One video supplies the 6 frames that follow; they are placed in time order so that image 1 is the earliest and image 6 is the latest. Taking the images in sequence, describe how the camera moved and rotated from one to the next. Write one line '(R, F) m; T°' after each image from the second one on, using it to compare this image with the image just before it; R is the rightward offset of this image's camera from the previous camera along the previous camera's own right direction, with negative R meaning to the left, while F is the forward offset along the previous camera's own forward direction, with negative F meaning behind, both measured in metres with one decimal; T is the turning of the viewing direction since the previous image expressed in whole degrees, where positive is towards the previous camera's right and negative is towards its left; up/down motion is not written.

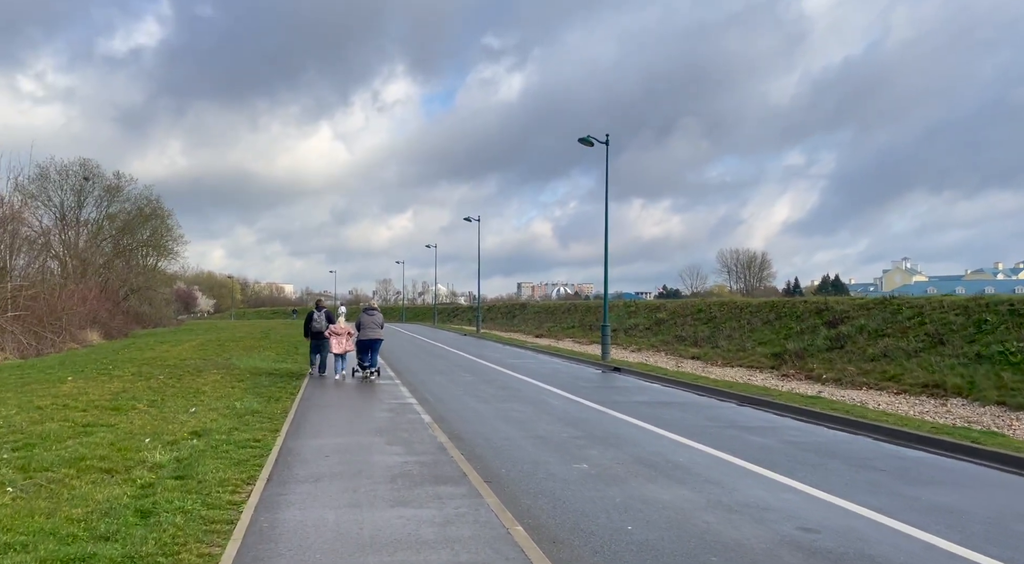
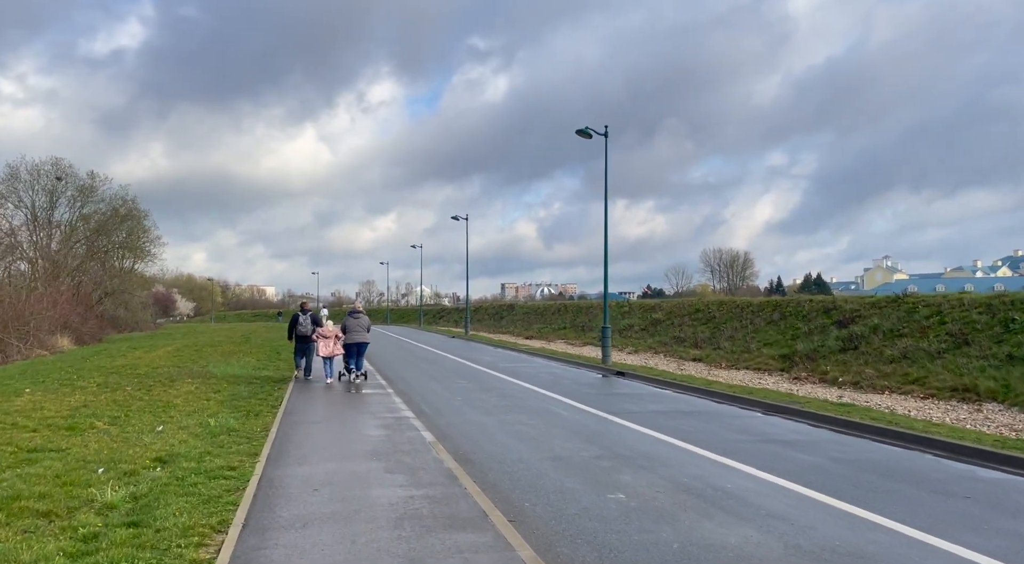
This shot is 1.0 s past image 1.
(-0.4, +1.3) m; +1°
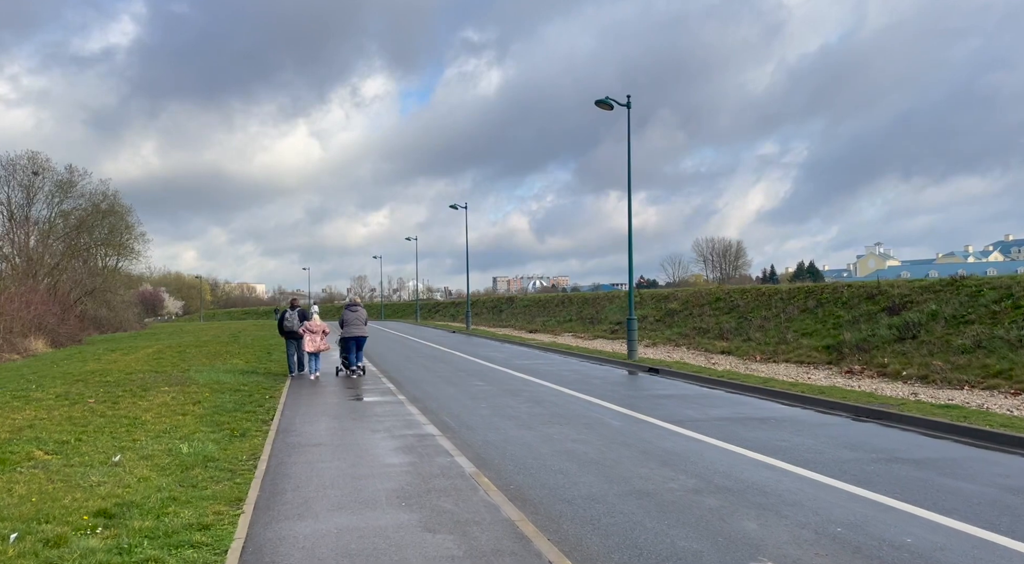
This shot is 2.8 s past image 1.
(-0.7, +2.2) m; +1°
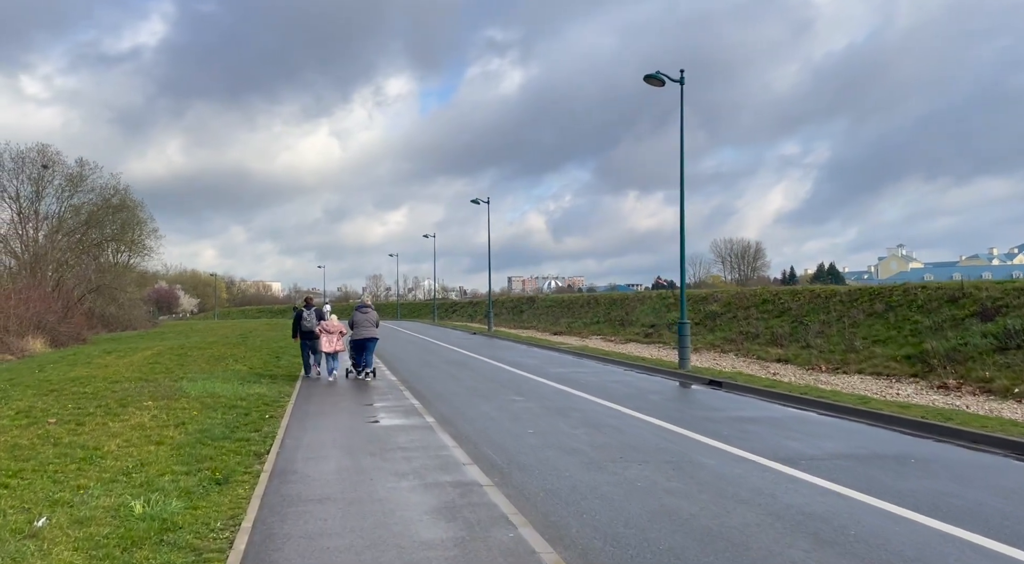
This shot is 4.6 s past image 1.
(-0.5, +2.4) m; -1°
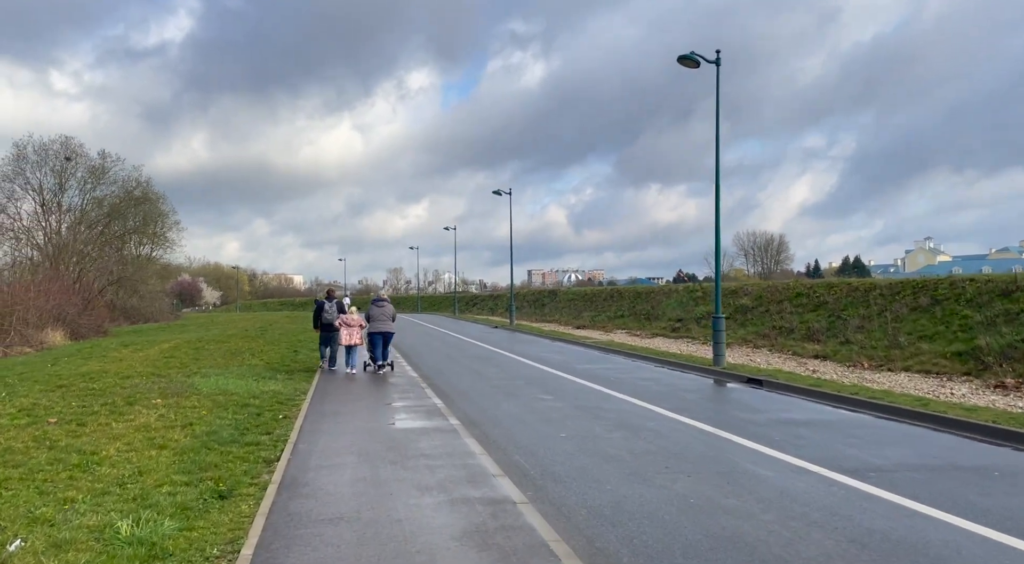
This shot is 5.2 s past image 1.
(-0.1, +0.8) m; -2°
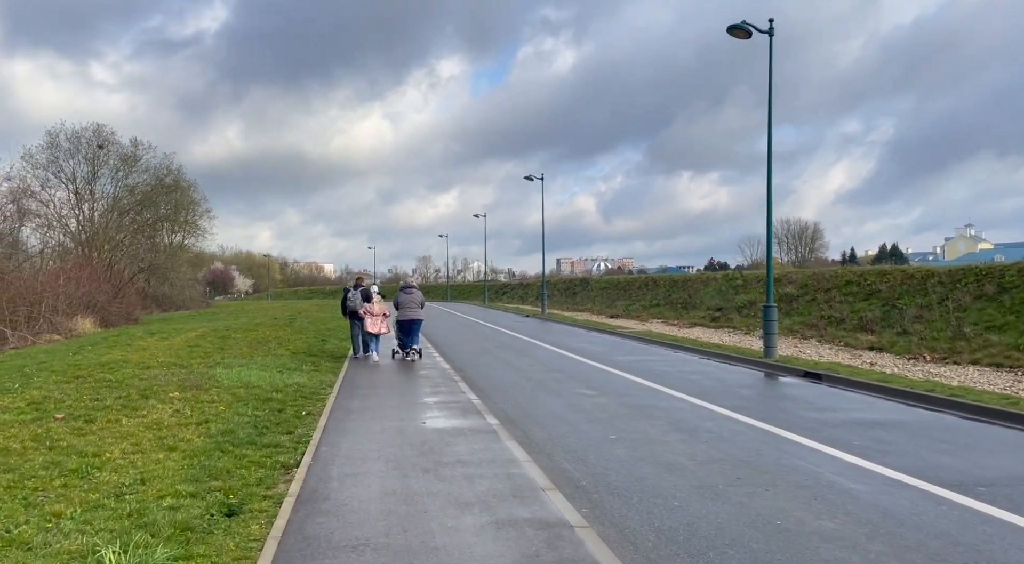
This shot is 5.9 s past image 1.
(-0.2, +1.0) m; -2°
